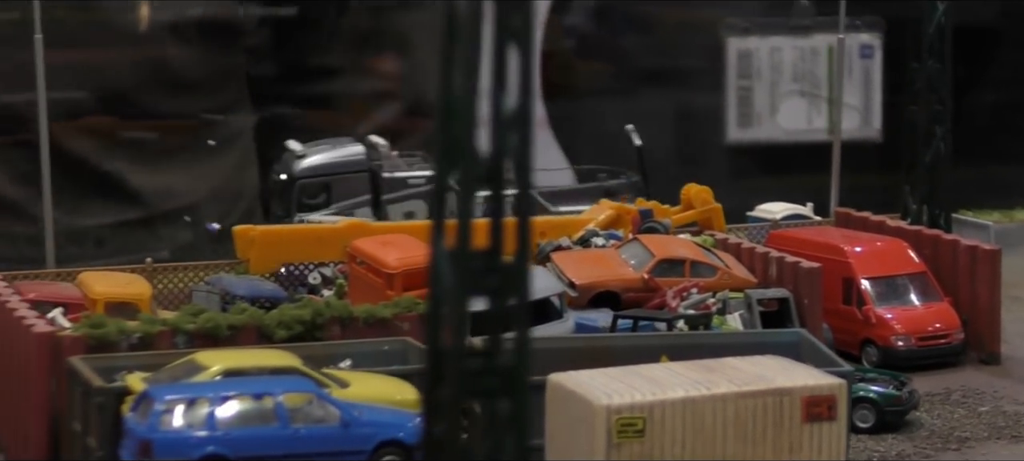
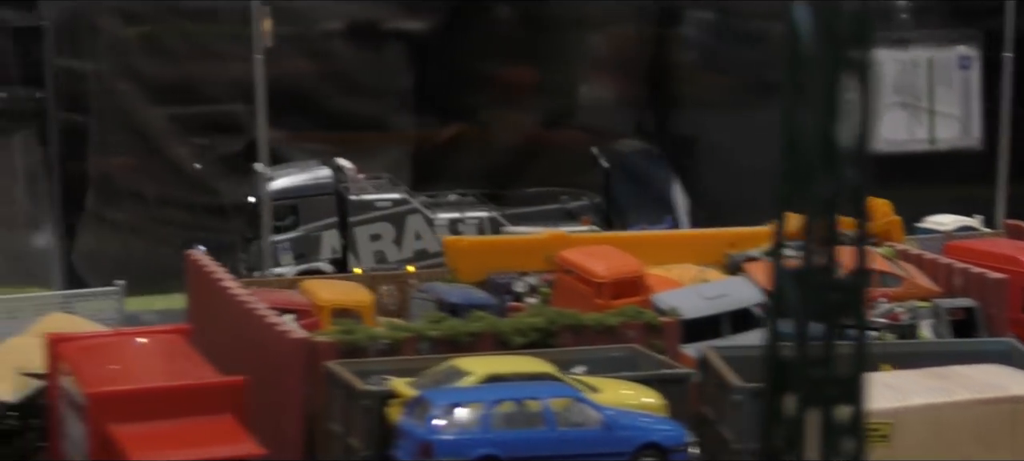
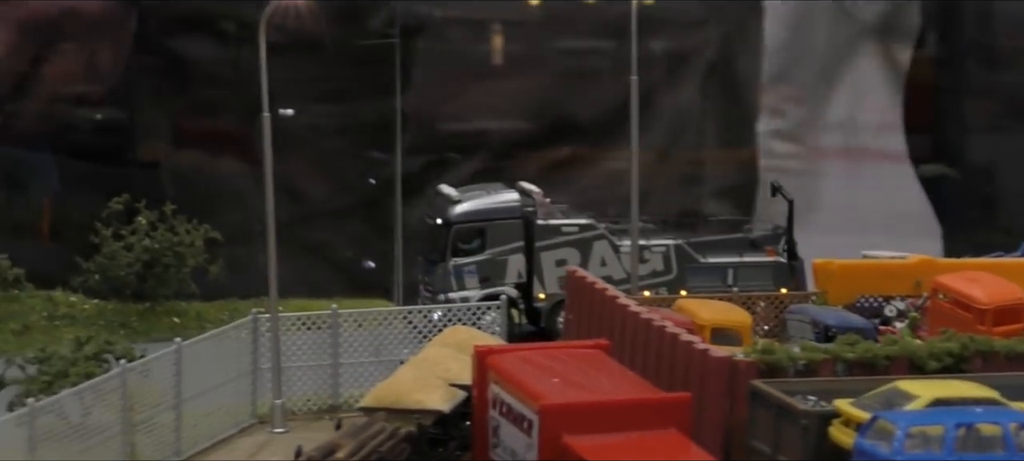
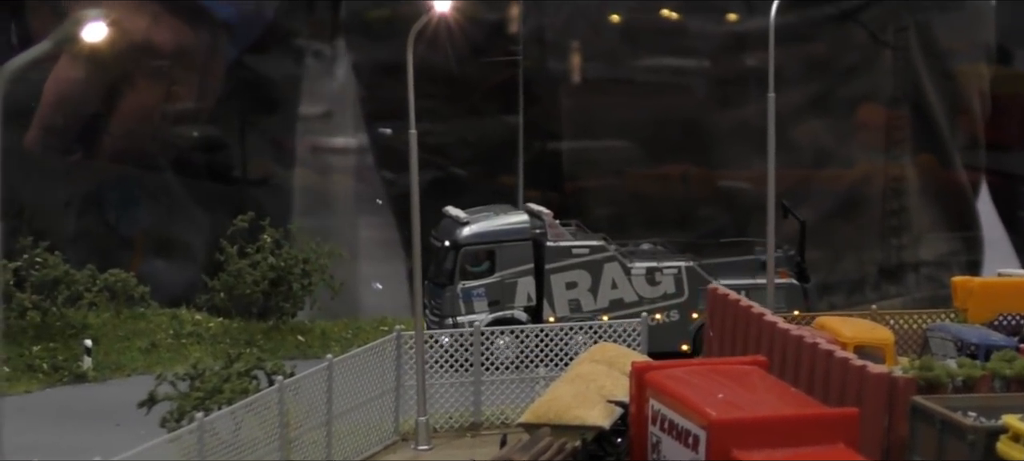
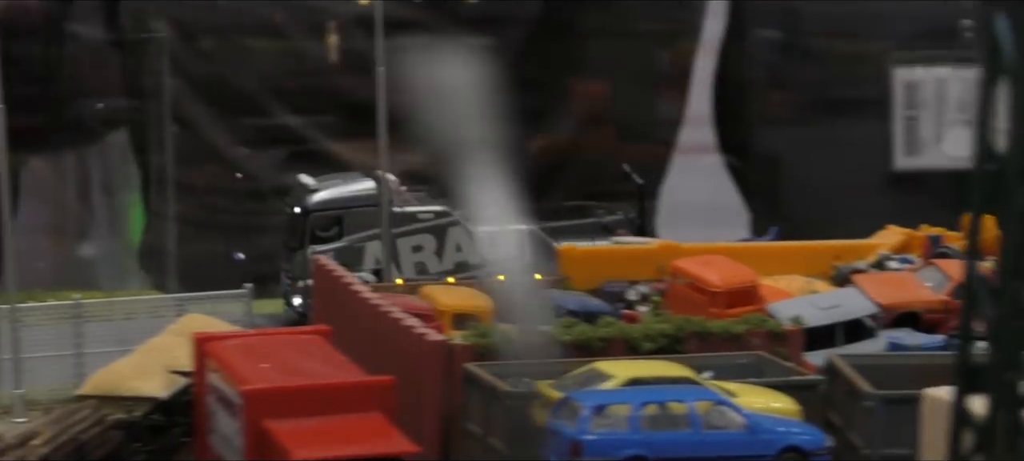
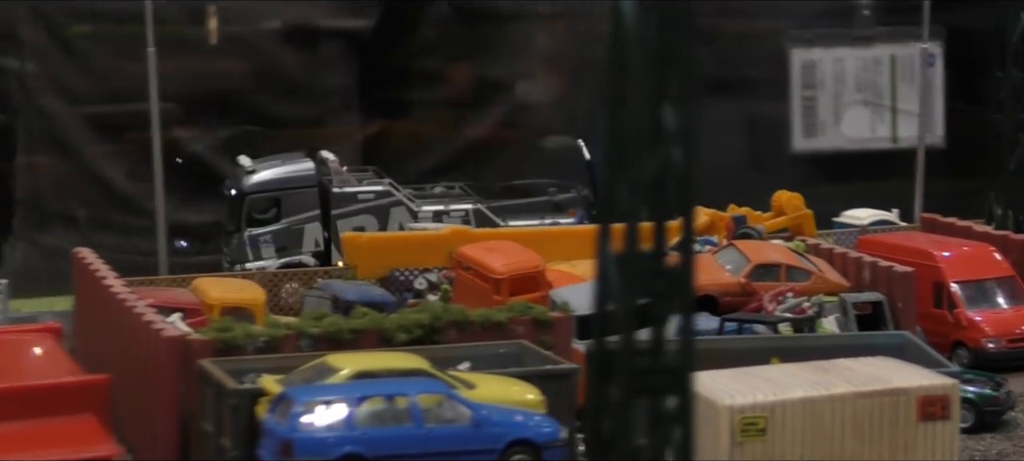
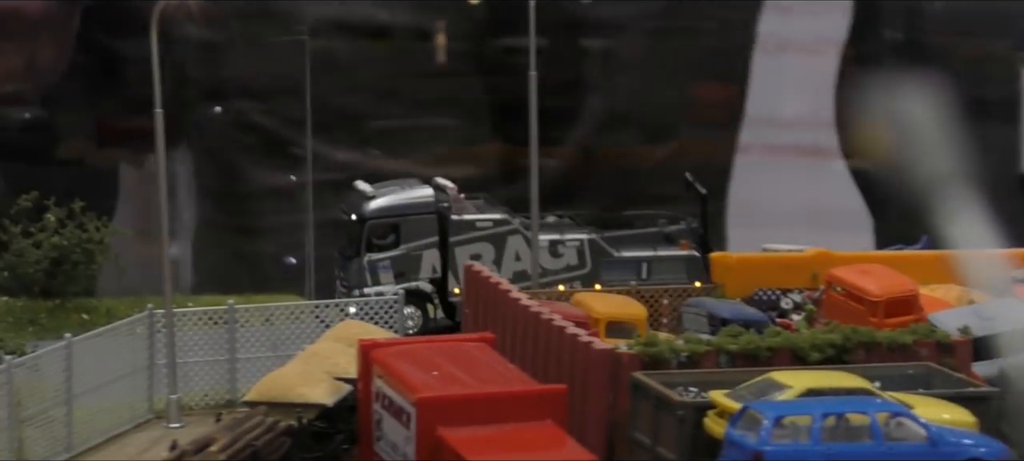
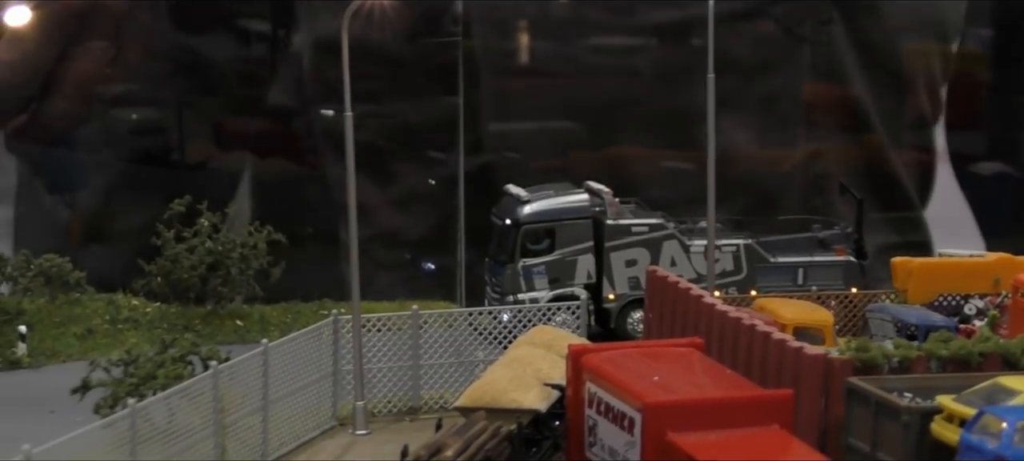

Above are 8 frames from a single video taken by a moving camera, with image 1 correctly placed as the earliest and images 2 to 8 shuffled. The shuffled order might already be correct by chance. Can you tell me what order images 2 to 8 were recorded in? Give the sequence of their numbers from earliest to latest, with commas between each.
6, 2, 5, 7, 3, 8, 4
